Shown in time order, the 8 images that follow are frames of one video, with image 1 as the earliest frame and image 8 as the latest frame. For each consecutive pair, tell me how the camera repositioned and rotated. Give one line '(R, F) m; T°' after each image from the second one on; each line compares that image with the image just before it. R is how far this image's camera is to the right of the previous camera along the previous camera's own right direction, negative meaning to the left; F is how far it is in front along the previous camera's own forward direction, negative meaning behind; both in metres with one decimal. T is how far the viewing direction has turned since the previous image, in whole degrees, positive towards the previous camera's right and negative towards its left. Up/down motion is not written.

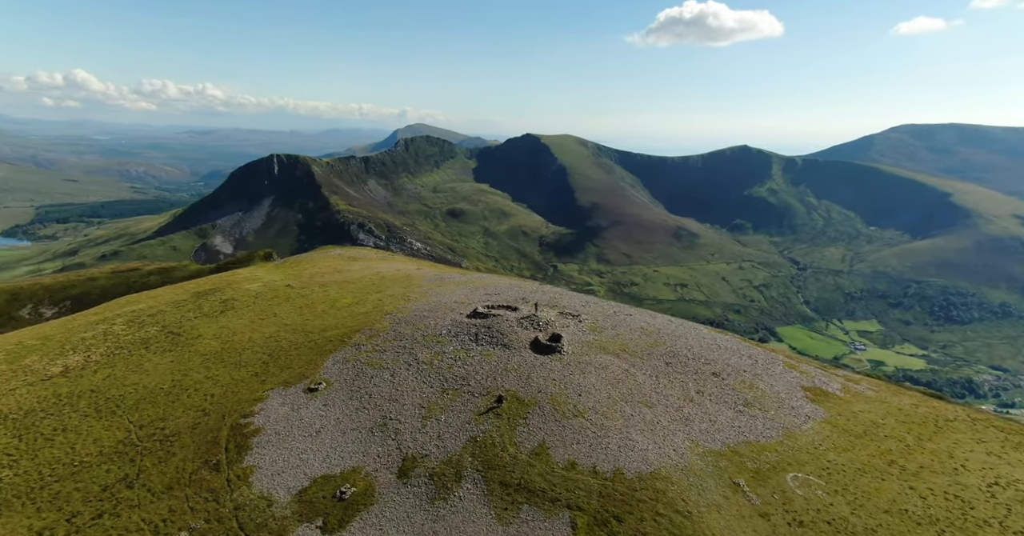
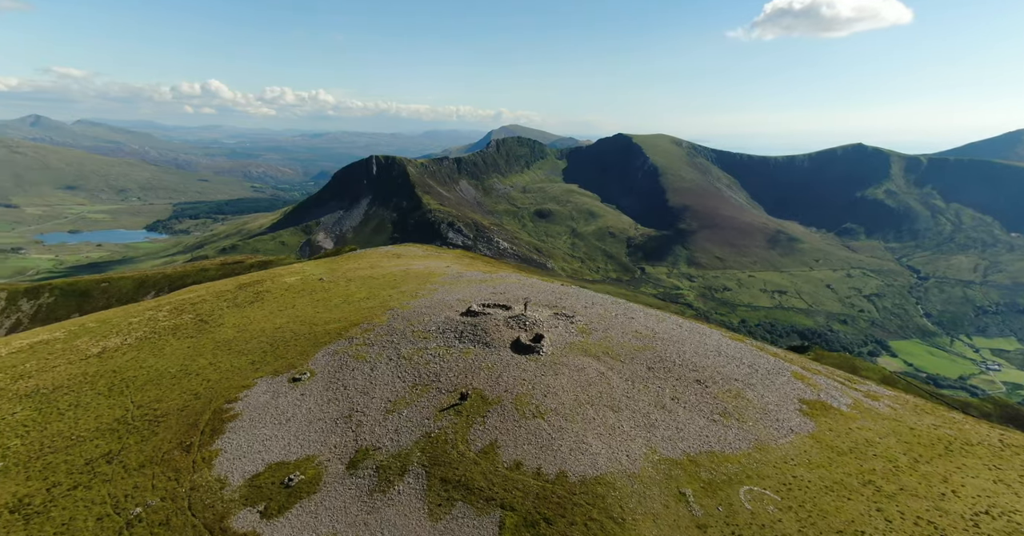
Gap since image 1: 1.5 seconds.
(+5.3, +0.7) m; -4°
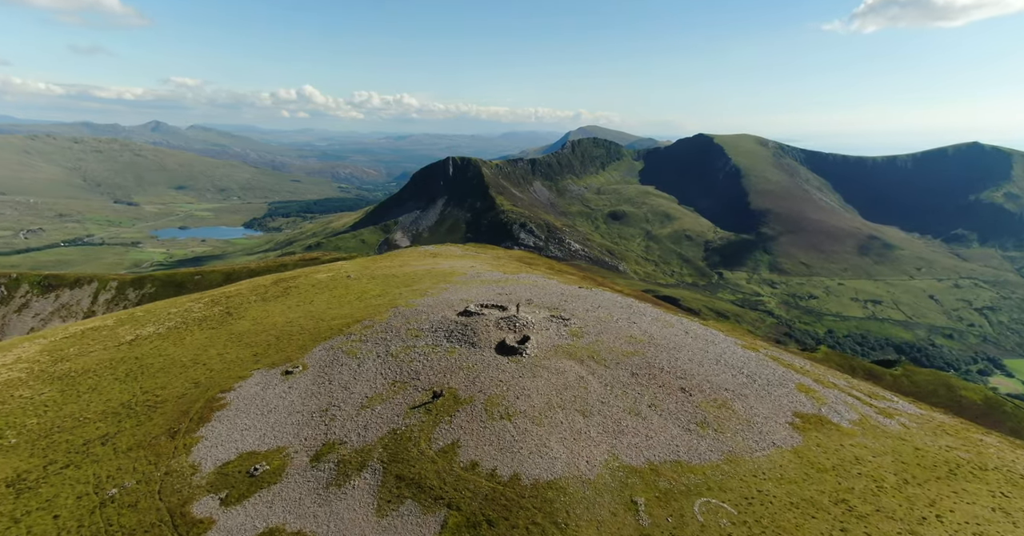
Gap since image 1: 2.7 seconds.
(+4.3, +0.3) m; -4°
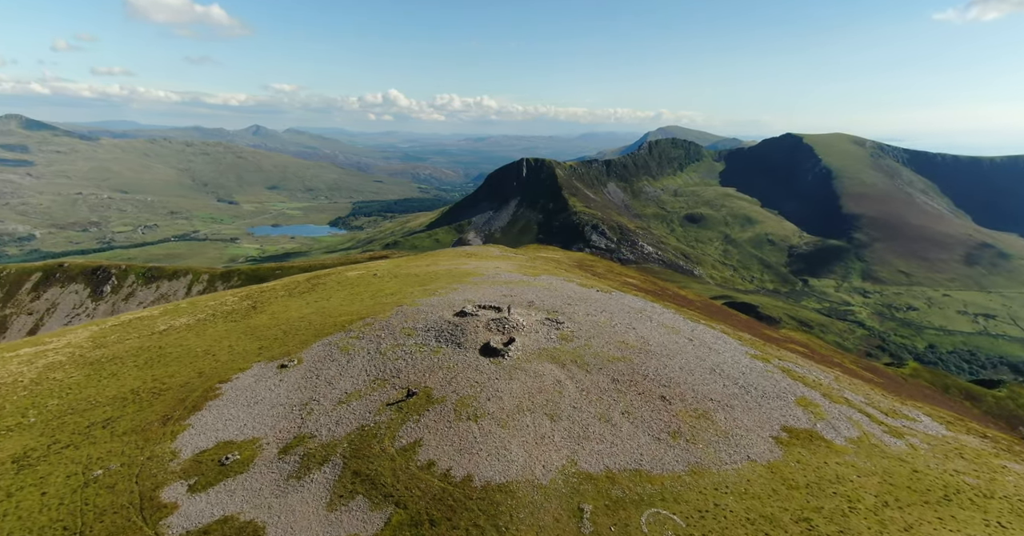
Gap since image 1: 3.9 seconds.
(+4.4, 0.0) m; -4°
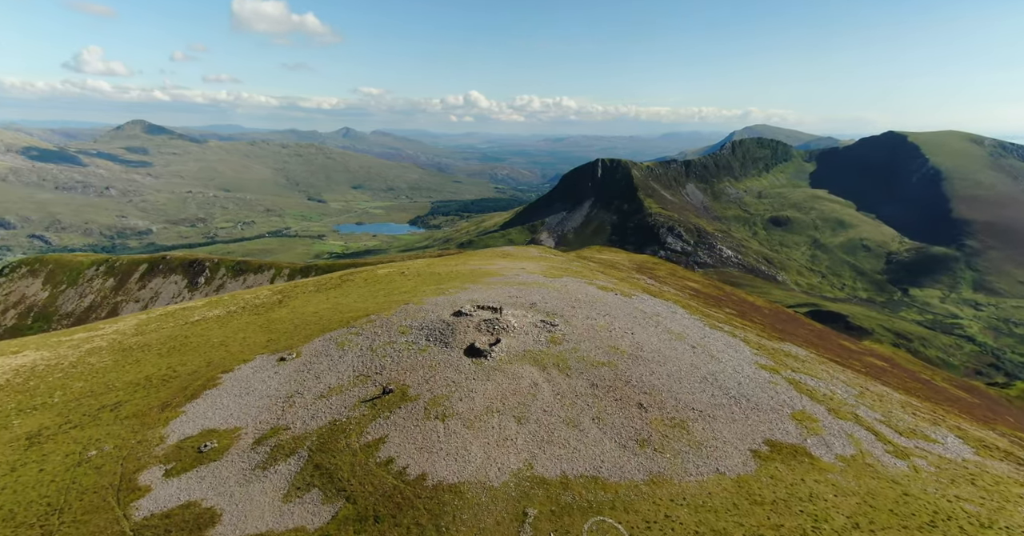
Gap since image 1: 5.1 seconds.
(+4.6, -0.1) m; -4°
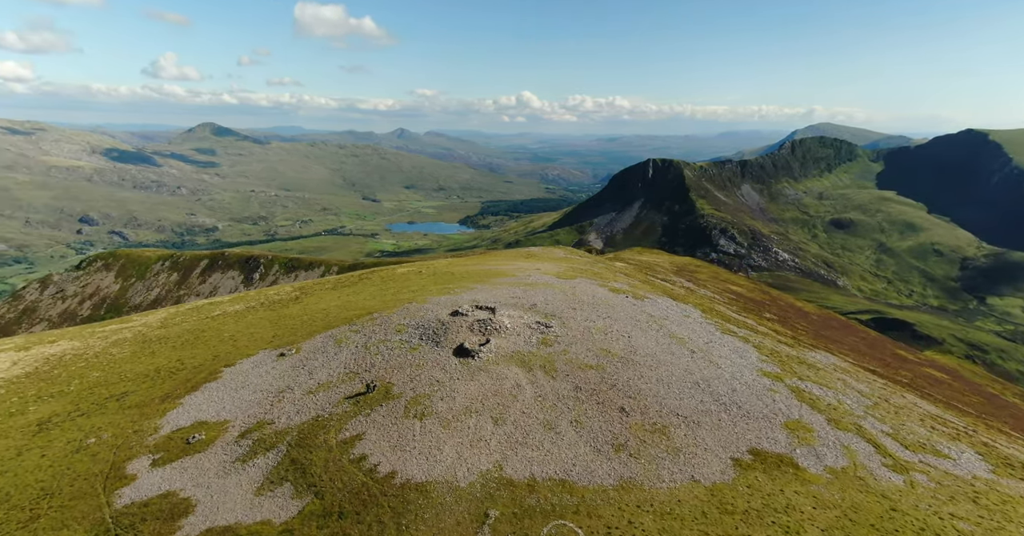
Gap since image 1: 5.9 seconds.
(+3.2, -0.2) m; -3°
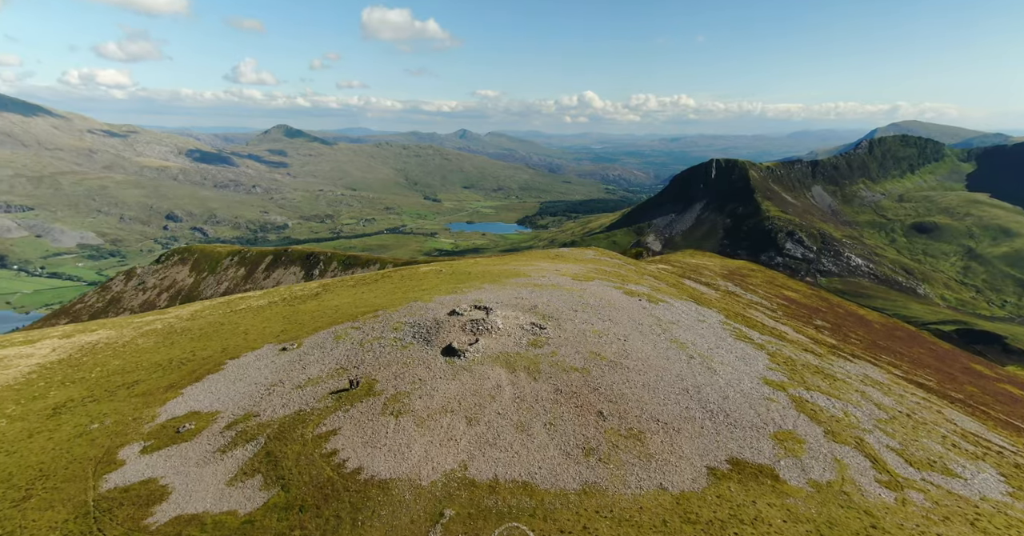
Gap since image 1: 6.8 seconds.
(+3.9, -0.3) m; -3°
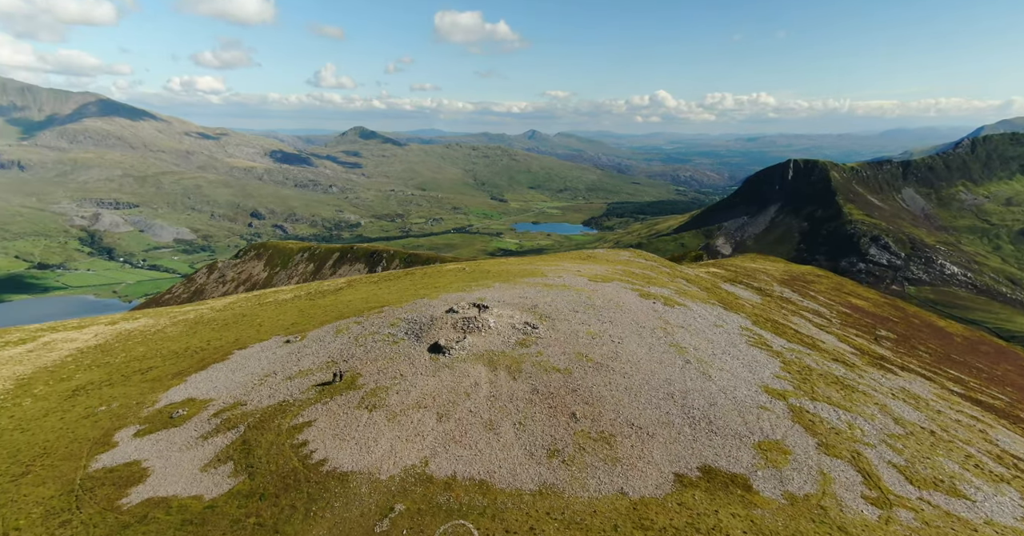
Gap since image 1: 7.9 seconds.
(+4.6, -0.4) m; -4°
